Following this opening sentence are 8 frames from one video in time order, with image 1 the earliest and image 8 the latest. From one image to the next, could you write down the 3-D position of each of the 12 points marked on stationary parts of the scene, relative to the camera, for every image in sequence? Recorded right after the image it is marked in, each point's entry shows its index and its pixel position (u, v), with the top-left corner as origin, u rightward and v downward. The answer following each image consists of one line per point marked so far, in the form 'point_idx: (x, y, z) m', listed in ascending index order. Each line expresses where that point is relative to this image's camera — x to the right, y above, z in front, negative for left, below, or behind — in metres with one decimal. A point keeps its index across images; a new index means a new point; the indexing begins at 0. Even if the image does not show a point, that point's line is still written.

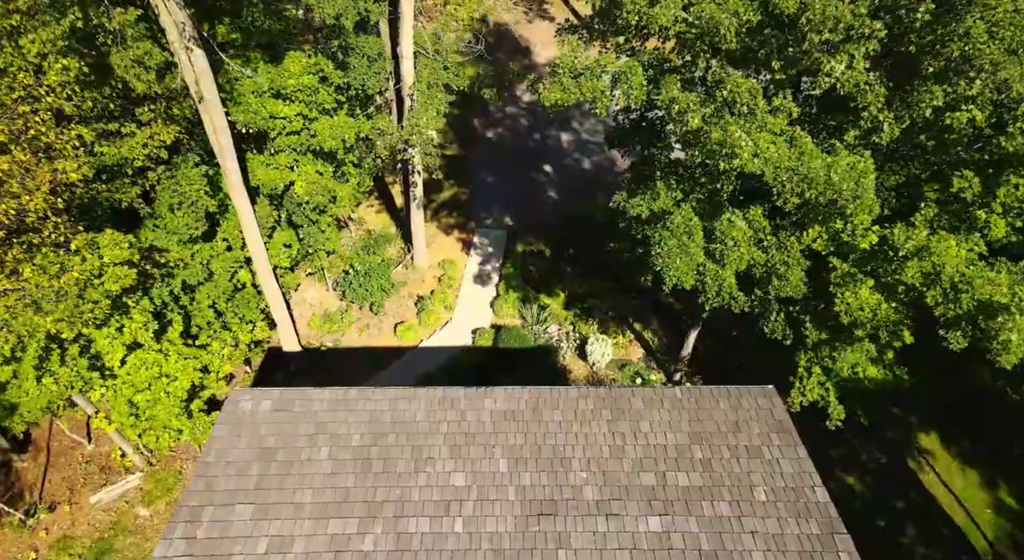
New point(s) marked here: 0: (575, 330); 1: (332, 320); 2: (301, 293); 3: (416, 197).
0: (+2.0, -1.6, +19.4) m
1: (-5.5, -1.2, +18.7) m
2: (-6.8, -0.4, +19.7) m
3: (-3.2, +2.7, +20.0) m
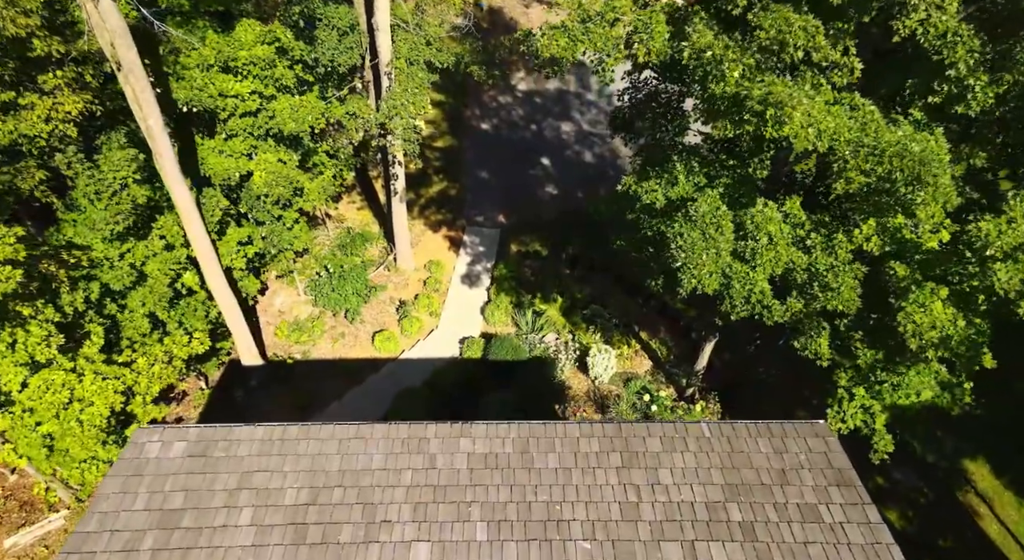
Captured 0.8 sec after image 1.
0: (+1.8, -1.8, +17.3) m
1: (-5.7, -1.3, +16.7) m
2: (-7.0, -0.5, +17.7) m
3: (-3.4, +2.6, +18.0) m
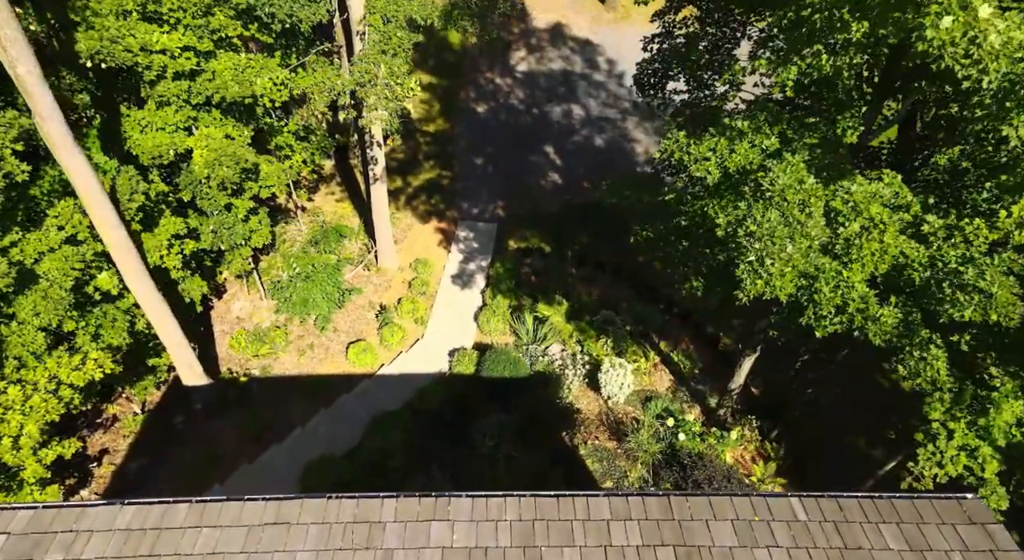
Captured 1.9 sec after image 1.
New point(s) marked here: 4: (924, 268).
0: (+1.8, -1.8, +14.8) m
1: (-5.8, -1.4, +14.1) m
2: (-7.0, -0.5, +15.1) m
3: (-3.5, +2.6, +15.4) m
4: (+4.5, +0.1, +6.7) m
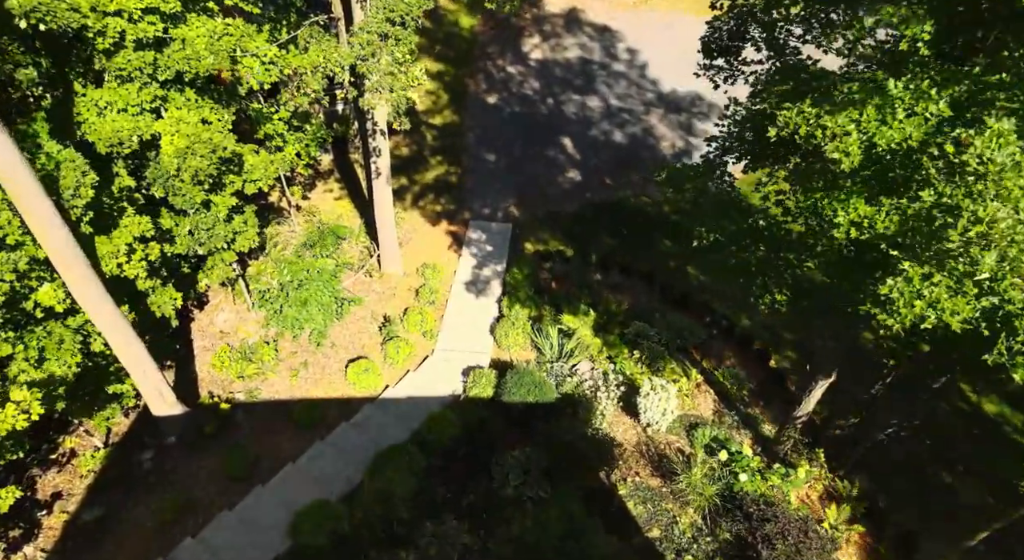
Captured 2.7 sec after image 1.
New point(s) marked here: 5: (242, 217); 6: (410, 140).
0: (+2.2, -2.0, +13.0) m
1: (-5.3, -1.5, +12.3) m
2: (-6.6, -0.7, +13.3) m
3: (-3.0, +2.4, +13.6) m
4: (+4.9, -0.1, +4.8) m
5: (-5.1, +1.2, +11.6) m
6: (-3.3, +4.5, +19.7) m
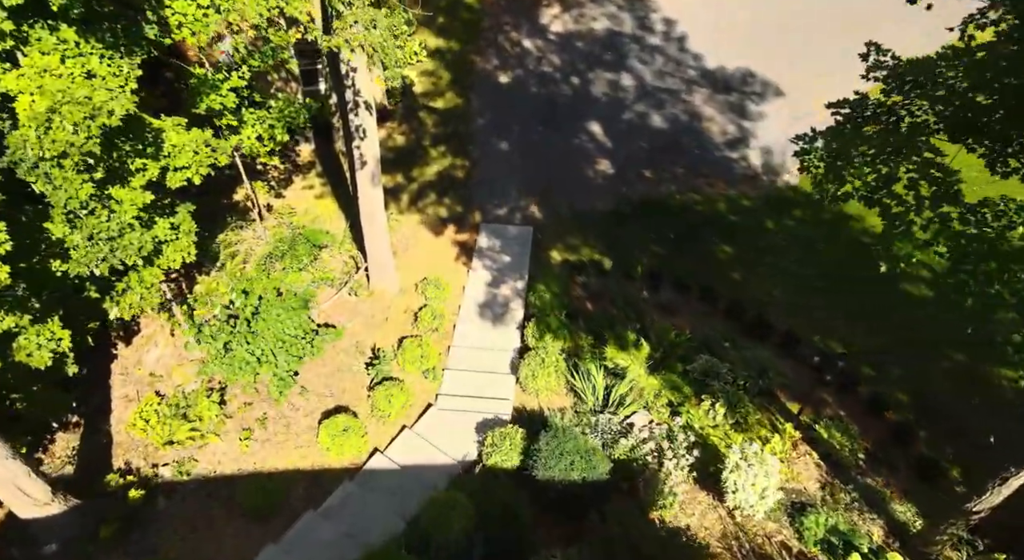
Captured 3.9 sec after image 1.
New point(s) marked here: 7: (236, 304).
0: (+2.7, -2.3, +9.6) m
1: (-4.8, -1.9, +8.9) m
2: (-6.1, -1.1, +9.9) m
3: (-2.5, +2.0, +10.2) m
4: (+5.4, -0.4, +1.5) m
5: (-4.6, +0.8, +8.3) m
6: (-2.8, +4.1, +16.3) m
7: (-4.3, -0.3, +9.7) m
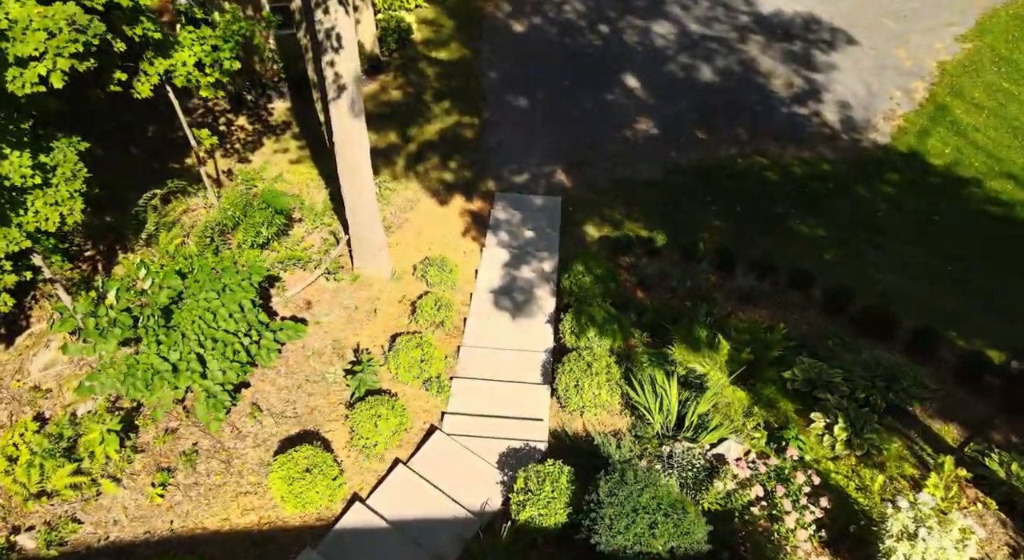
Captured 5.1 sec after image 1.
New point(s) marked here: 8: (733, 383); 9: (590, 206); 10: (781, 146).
0: (+3.2, -2.0, +6.6) m
1: (-4.4, -1.6, +6.0) m
2: (-5.6, -0.8, +7.0) m
3: (-2.1, +2.3, +7.3) m
4: (+5.8, -0.1, -1.5) m
5: (-4.2, +1.1, +5.4) m
6: (-2.4, +4.4, +13.4) m
7: (-3.9, 0.0, +6.8) m
8: (+2.9, -1.3, +7.8) m
9: (+1.4, +1.4, +11.2) m
10: (+5.5, +2.7, +12.4) m
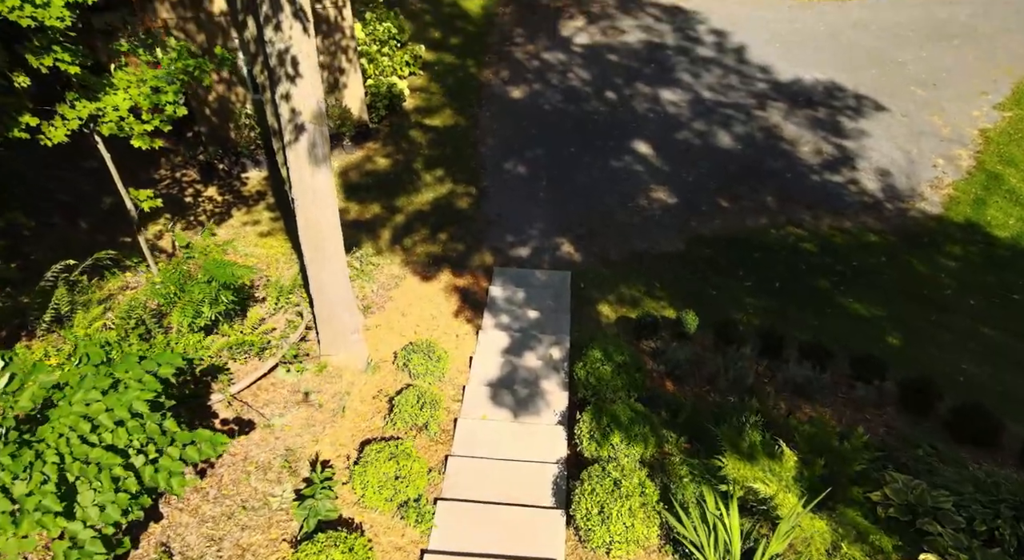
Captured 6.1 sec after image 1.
0: (+3.2, -2.7, +4.6) m
1: (-4.4, -2.3, +4.1) m
2: (-5.6, -1.6, +5.2) m
3: (-2.1, +1.5, +5.9) m
4: (+5.8, +0.4, -3.2) m
5: (-4.2, +0.5, +3.8) m
6: (-2.4, +2.6, +12.2) m
7: (-3.9, -0.8, +5.0) m
8: (+2.9, -2.1, +5.9) m
9: (+1.5, 0.0, +9.6) m
10: (+5.5, +1.2, +11.0) m
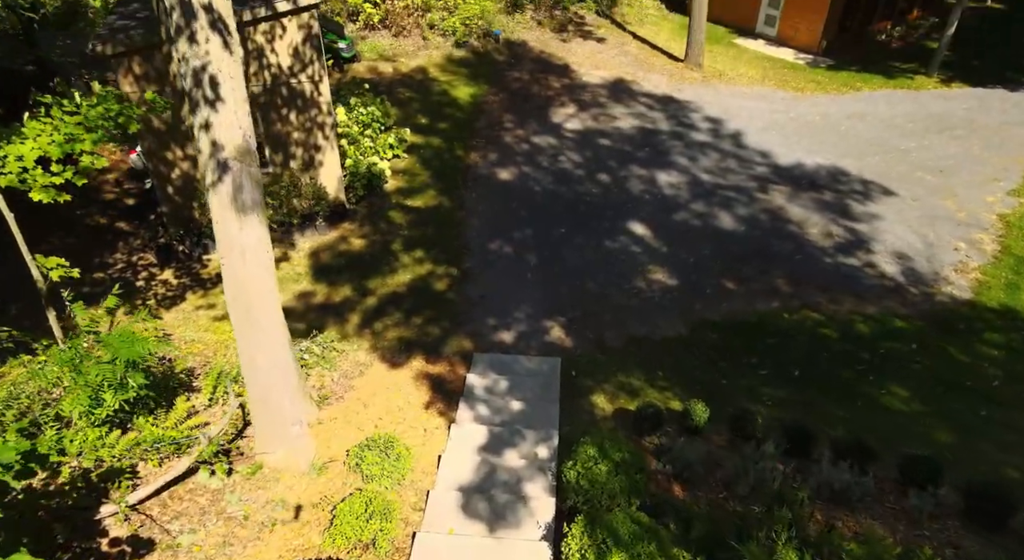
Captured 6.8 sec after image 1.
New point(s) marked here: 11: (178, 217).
0: (+2.9, -2.9, +2.9) m
1: (-4.7, -2.5, +2.5) m
2: (-5.9, -2.0, +3.7) m
3: (-2.4, +0.9, +5.0) m
4: (+5.4, +1.5, -4.2) m
5: (-4.5, +0.3, +2.8) m
6: (-2.6, +0.9, +11.4) m
7: (-4.2, -1.2, +3.7) m
8: (+2.6, -2.6, +4.3) m
9: (+1.2, -1.2, +8.4) m
10: (+5.2, -0.2, +9.9) m
11: (-5.7, +1.1, +10.5) m
